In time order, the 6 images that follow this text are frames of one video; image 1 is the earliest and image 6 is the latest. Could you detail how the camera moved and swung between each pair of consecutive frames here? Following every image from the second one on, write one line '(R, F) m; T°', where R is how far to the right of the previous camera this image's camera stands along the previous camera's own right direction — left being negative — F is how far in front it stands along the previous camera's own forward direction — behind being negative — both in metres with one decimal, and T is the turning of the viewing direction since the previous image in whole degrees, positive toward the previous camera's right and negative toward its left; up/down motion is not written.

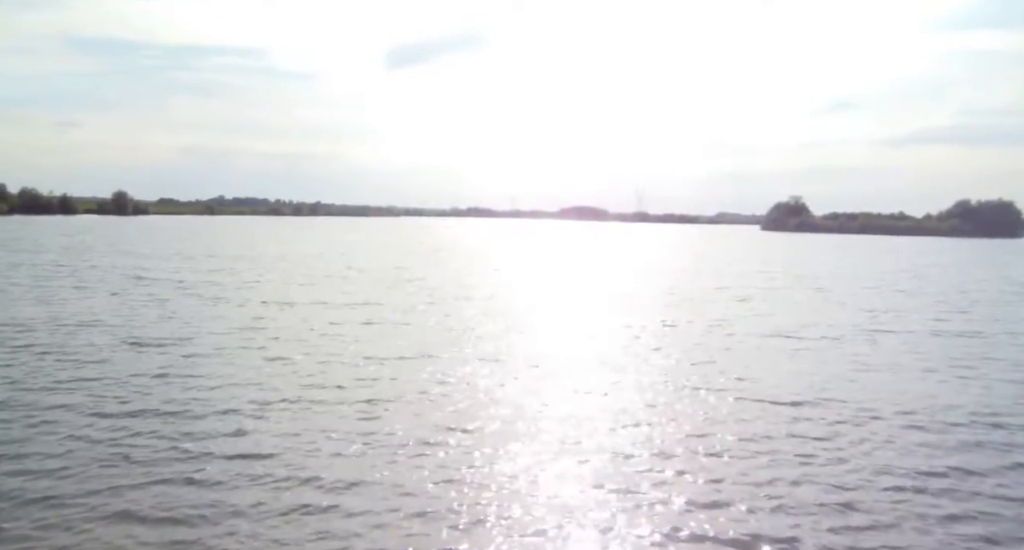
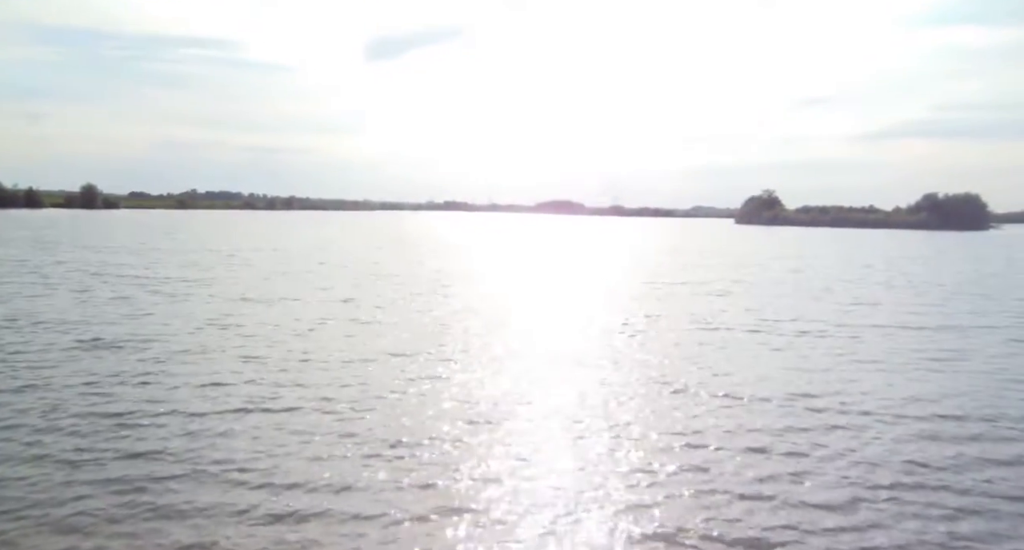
(-0.2, +0.8) m; +2°
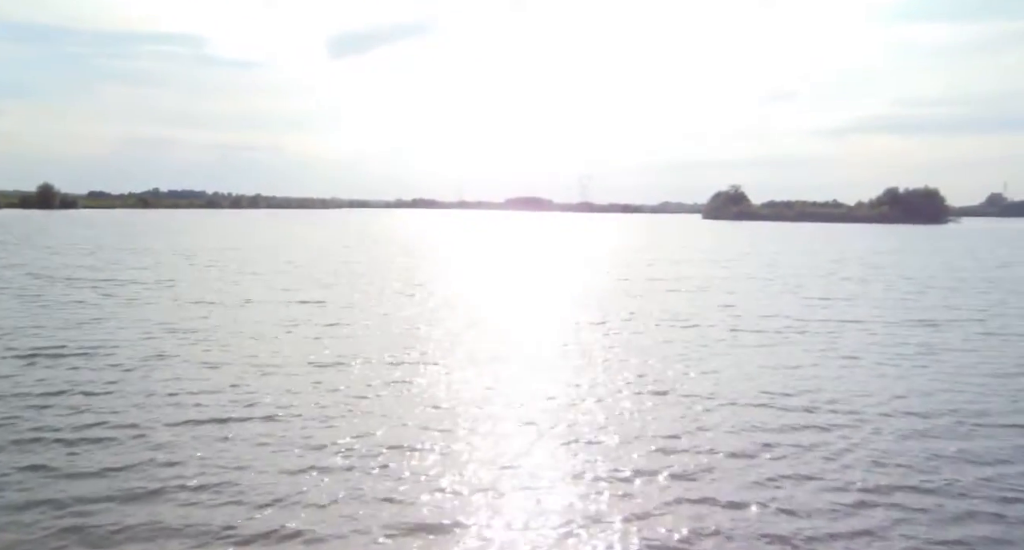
(-0.2, +0.9) m; +2°
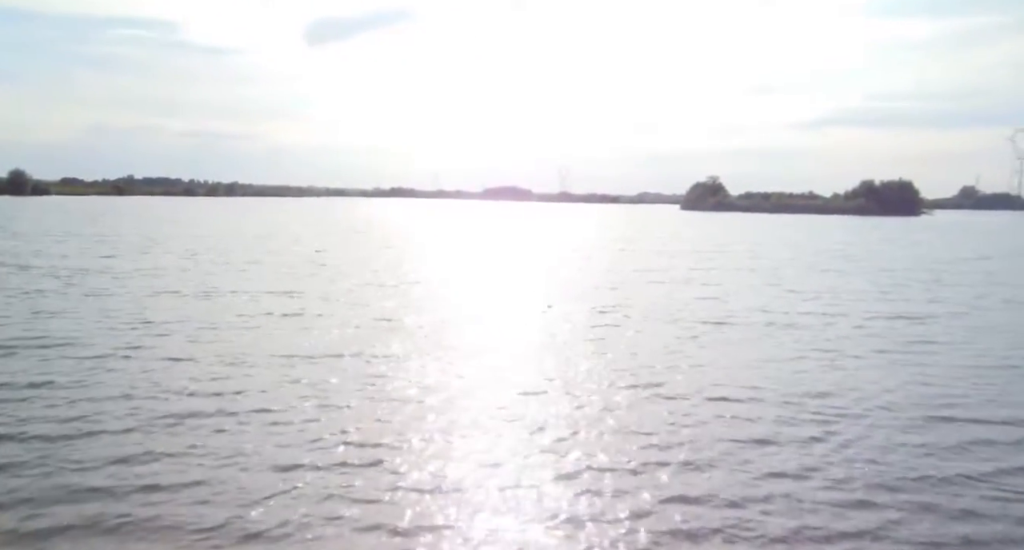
(-0.2, -0.2) m; +2°
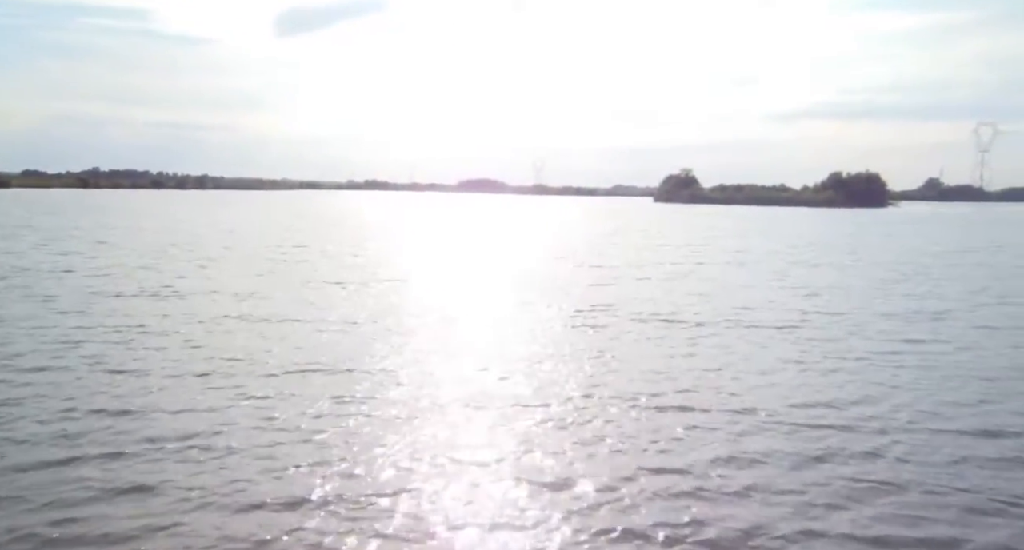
(-0.6, +0.9) m; +2°
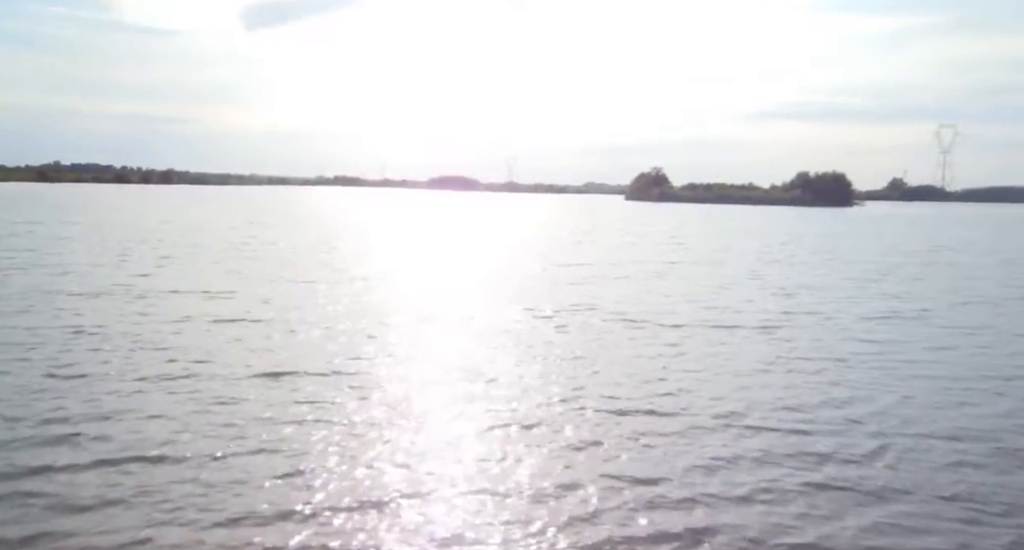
(-0.3, +0.8) m; +2°
